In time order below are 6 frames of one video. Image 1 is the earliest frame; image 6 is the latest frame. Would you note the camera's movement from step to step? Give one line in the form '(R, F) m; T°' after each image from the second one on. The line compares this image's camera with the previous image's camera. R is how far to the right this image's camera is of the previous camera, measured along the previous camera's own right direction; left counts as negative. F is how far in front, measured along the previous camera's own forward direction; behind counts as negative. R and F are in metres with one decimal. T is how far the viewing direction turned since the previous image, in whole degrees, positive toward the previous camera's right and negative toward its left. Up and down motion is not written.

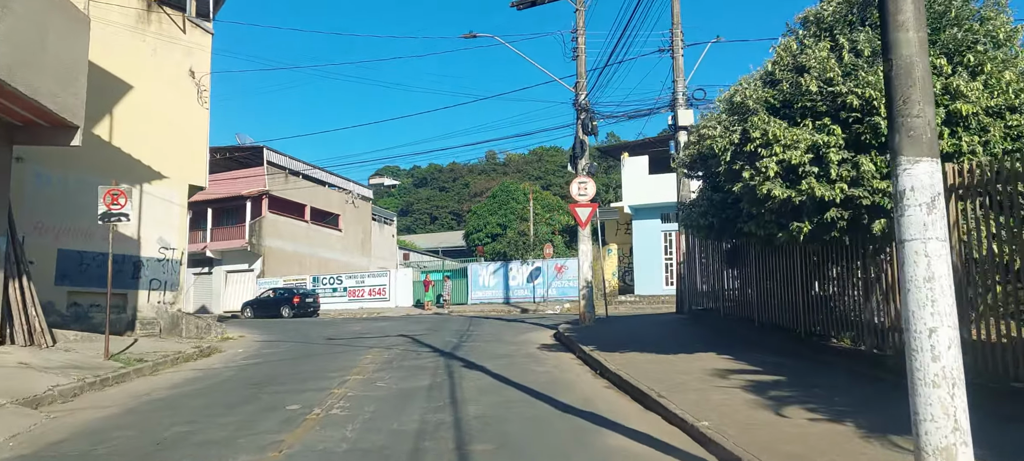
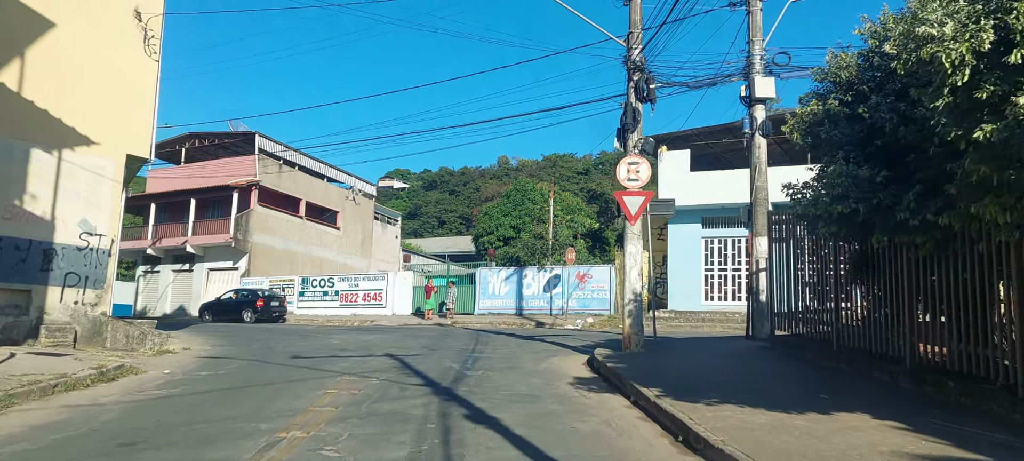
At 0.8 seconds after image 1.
(-0.2, +3.7) m; -1°
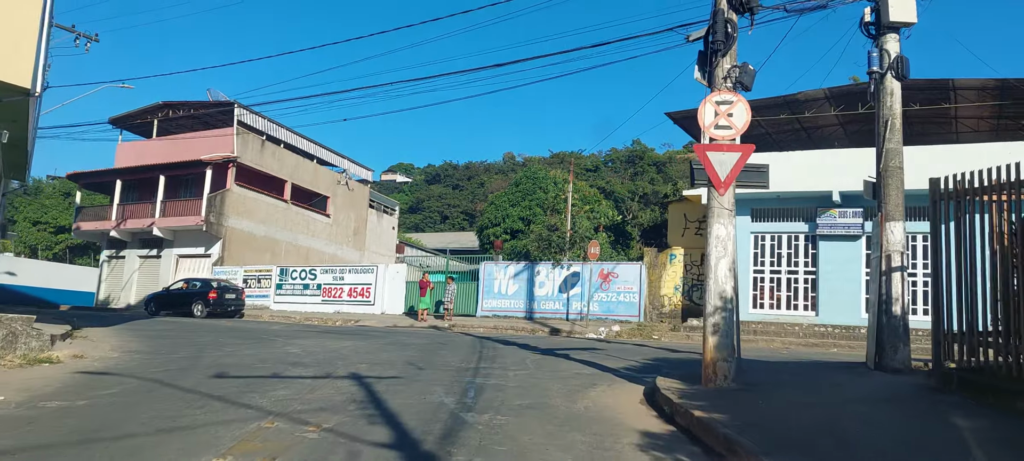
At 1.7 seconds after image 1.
(-0.2, +3.9) m; 0°
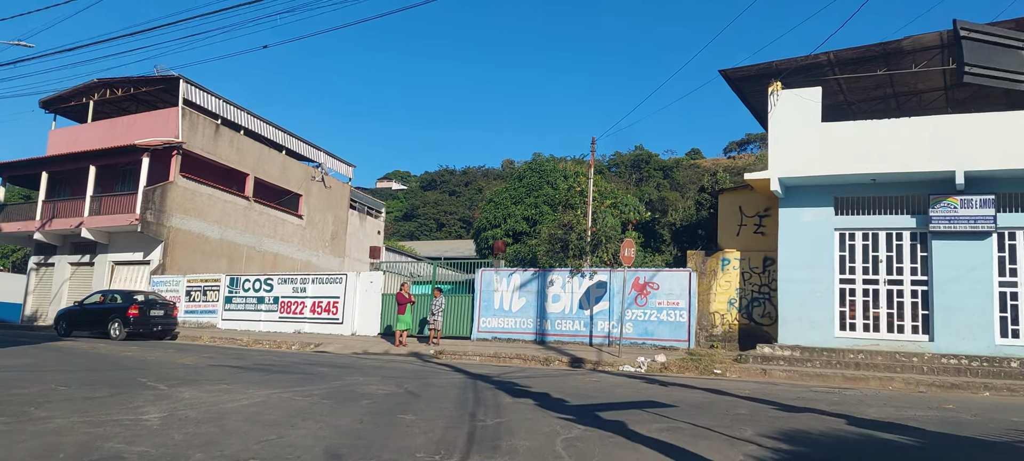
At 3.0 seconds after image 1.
(-0.1, +5.0) m; 0°
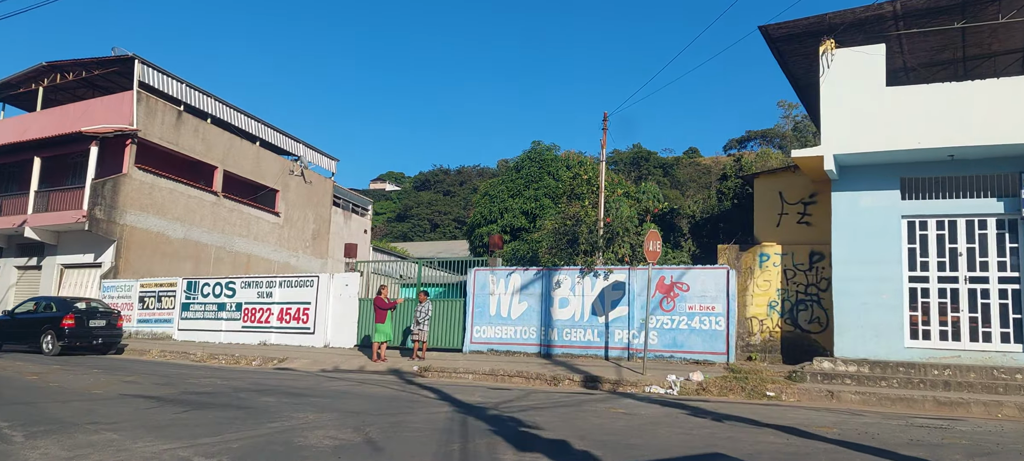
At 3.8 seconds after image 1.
(0.0, +2.6) m; 0°
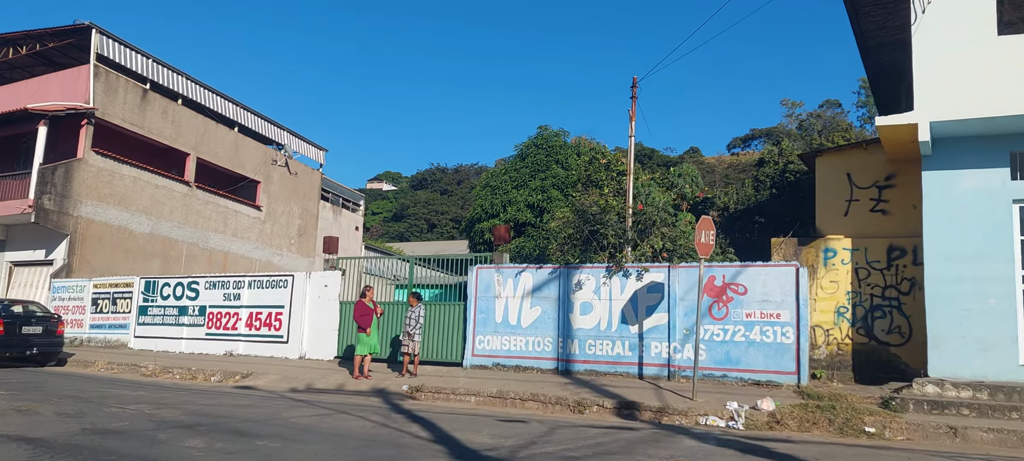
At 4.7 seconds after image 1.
(-0.2, +2.5) m; 0°
